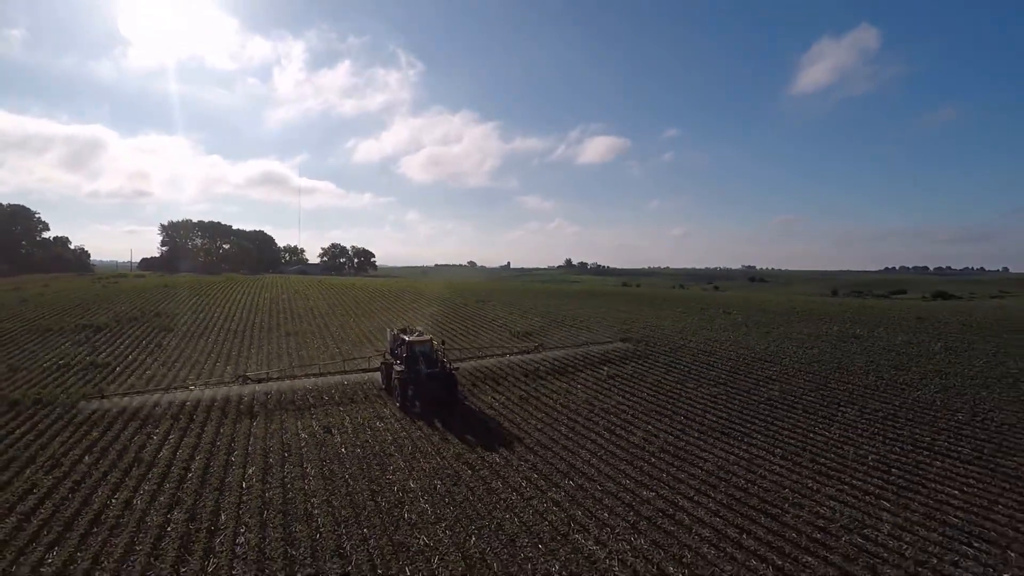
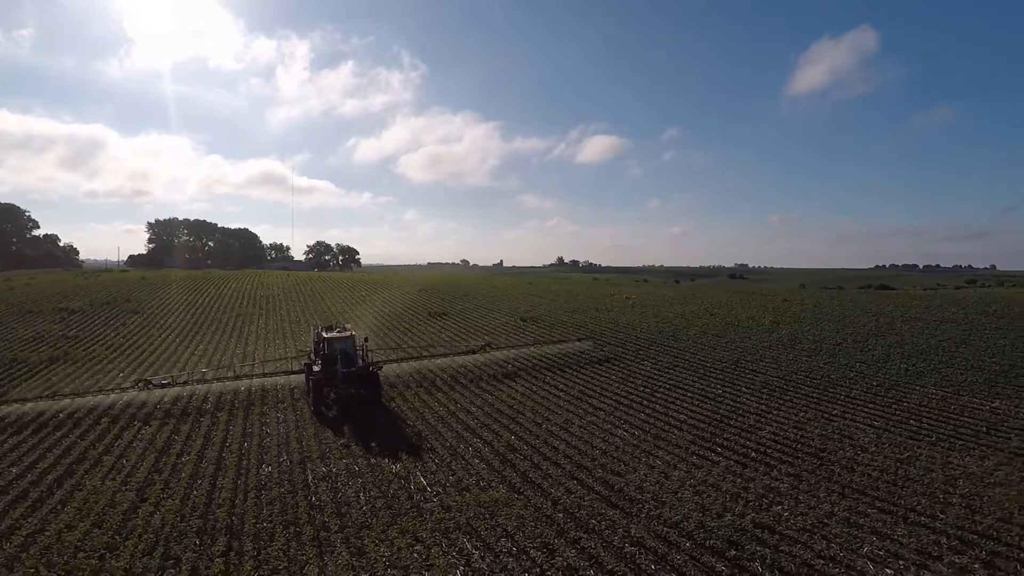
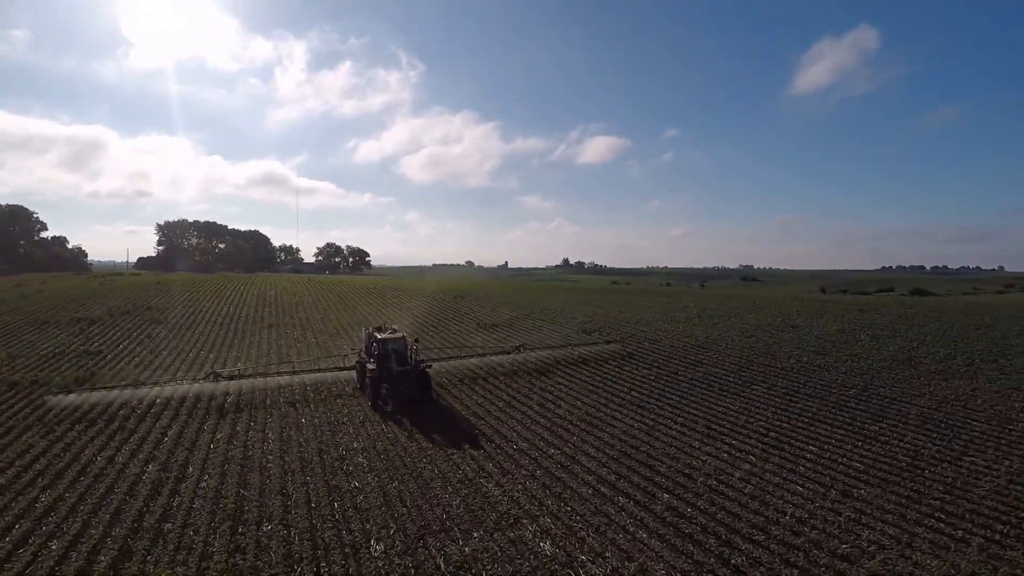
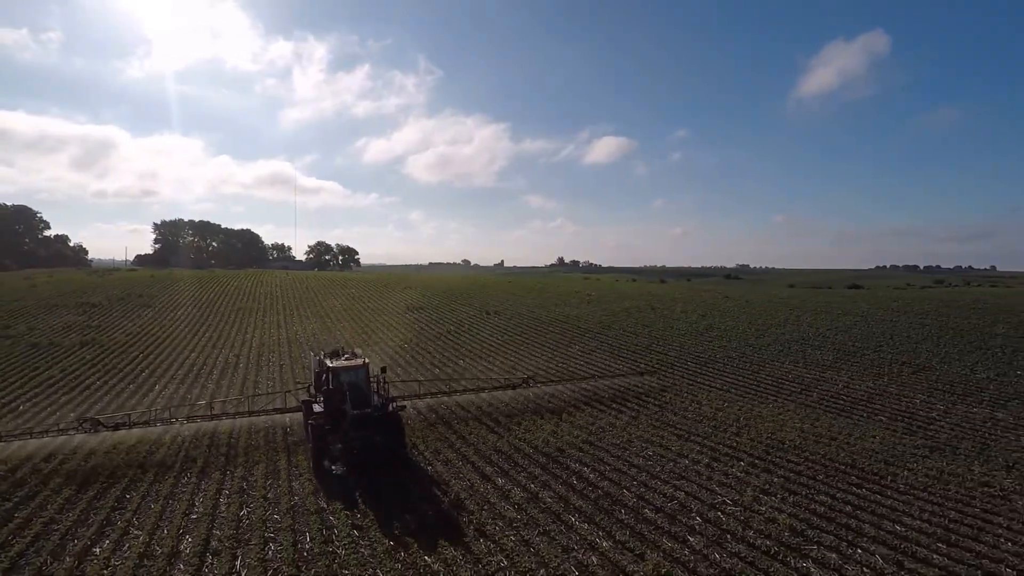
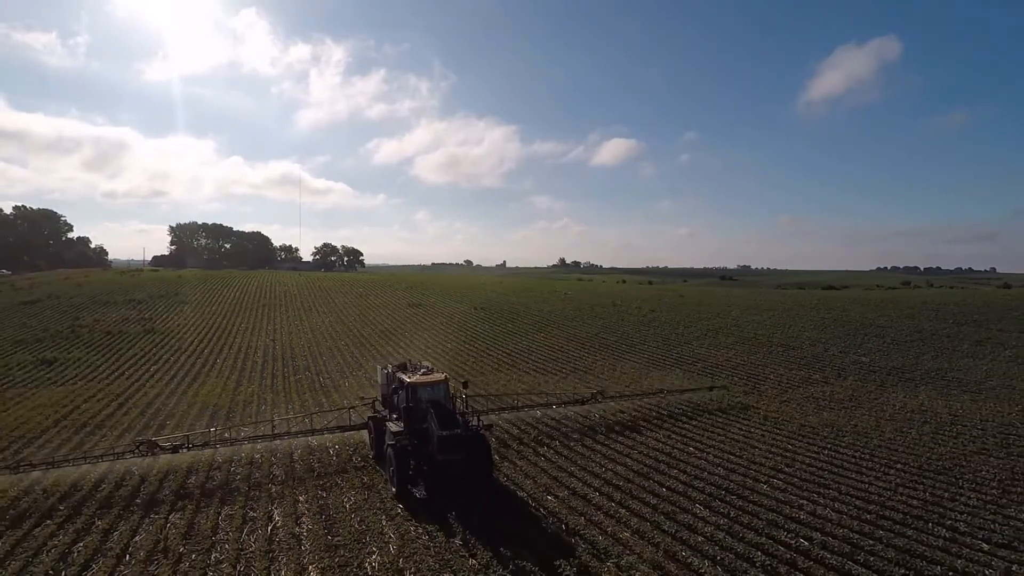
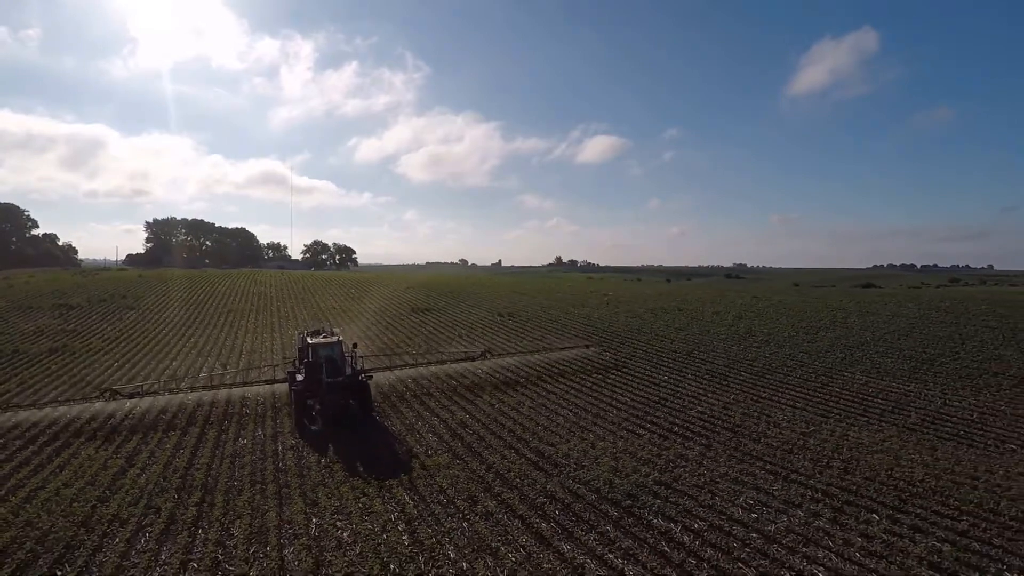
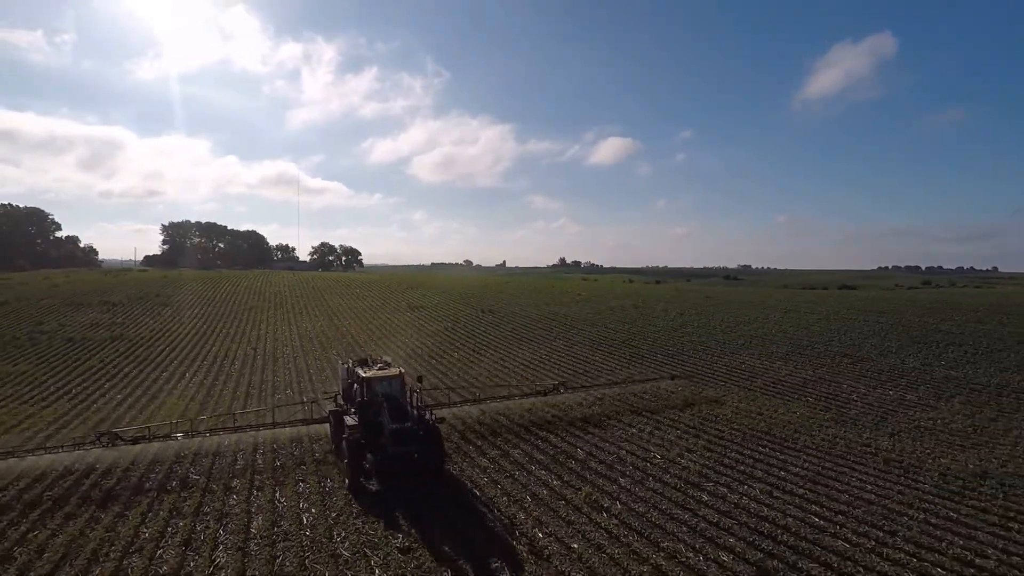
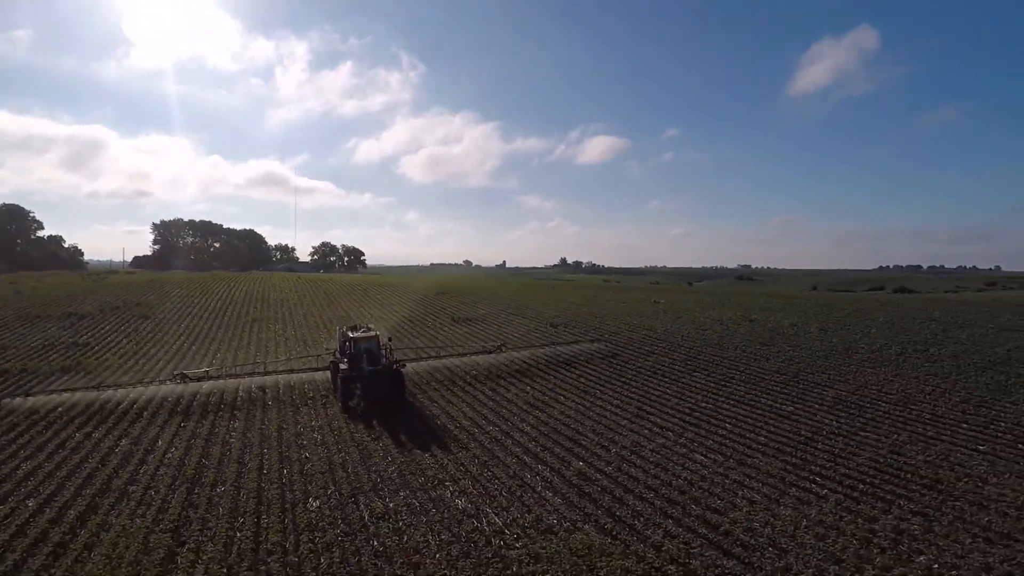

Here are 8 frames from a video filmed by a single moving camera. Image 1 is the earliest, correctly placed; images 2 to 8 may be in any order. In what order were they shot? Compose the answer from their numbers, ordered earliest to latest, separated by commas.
3, 8, 2, 6, 4, 7, 5
